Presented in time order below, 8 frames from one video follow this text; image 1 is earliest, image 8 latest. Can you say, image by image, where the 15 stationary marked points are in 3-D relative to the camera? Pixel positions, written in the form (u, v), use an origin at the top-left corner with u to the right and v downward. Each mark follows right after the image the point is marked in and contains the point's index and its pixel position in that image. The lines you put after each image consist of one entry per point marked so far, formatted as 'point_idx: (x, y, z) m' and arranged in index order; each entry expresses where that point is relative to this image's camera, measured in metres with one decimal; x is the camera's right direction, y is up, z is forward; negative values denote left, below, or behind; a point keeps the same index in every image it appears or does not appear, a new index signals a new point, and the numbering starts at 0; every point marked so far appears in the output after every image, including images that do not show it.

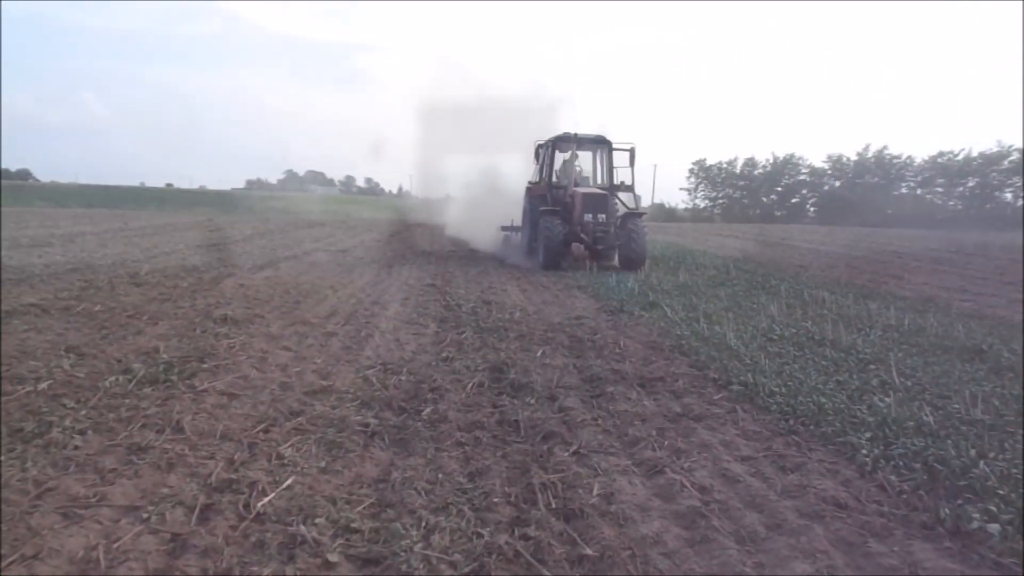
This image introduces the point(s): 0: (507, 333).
0: (-0.1, -0.5, +9.0) m
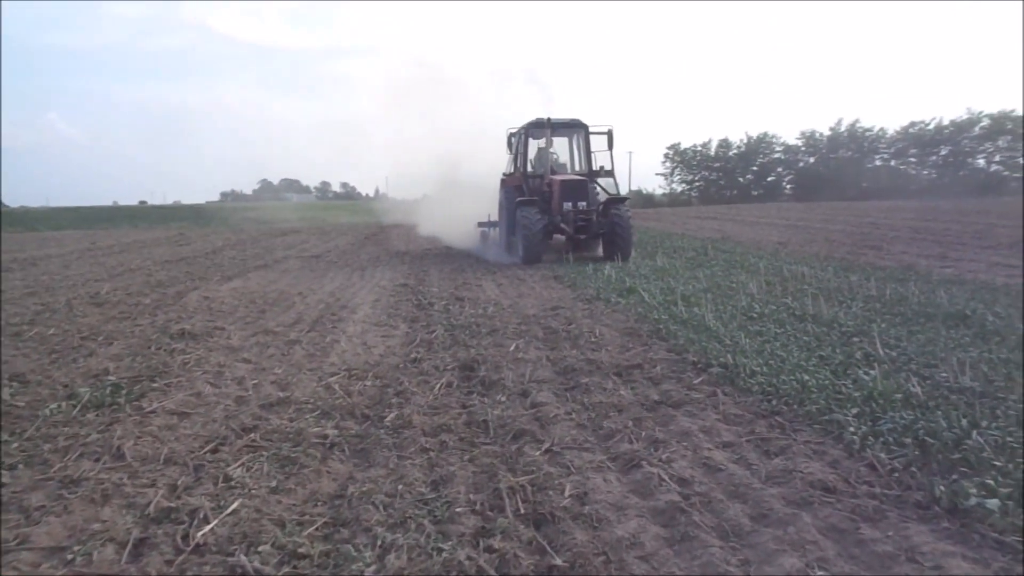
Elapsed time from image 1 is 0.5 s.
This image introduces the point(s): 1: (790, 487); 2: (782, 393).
0: (-0.4, -0.4, +8.7) m
1: (+1.3, -1.0, +3.9) m
2: (+1.9, -0.7, +5.6) m
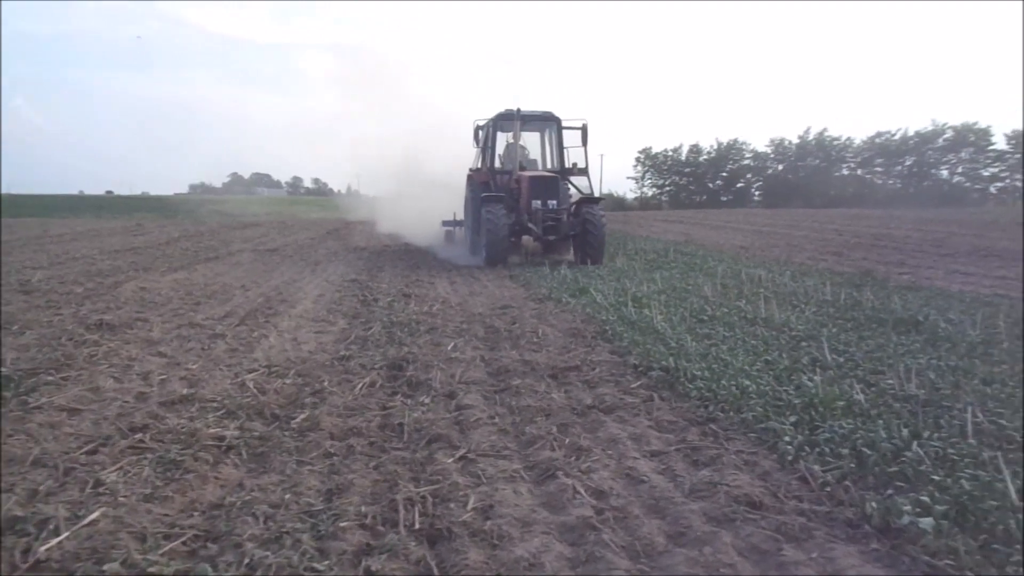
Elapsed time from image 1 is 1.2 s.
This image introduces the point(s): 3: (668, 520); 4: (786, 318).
0: (-1.0, -0.4, +8.4) m
1: (+0.9, -1.0, +3.6) m
2: (+1.4, -0.7, +5.3) m
3: (+0.7, -1.0, +3.5) m
4: (+3.0, -0.3, +8.8) m
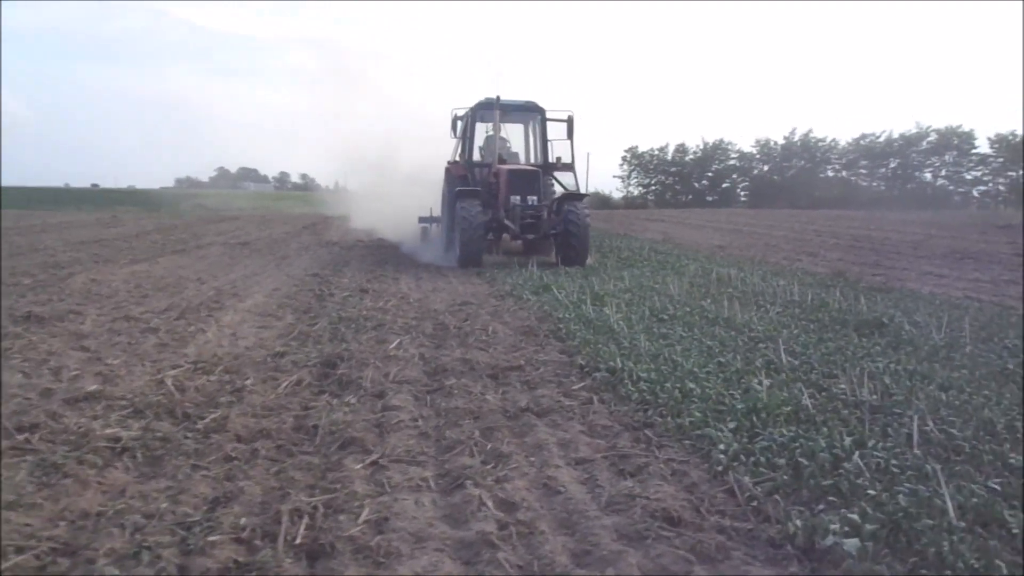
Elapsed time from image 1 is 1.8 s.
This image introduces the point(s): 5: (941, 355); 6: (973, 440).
0: (-1.5, -0.3, +8.0) m
1: (+0.5, -0.9, +3.3) m
2: (+0.9, -0.7, +5.0) m
3: (+0.2, -1.0, +3.2) m
4: (+2.5, -0.3, +8.6) m
5: (+3.7, -0.6, +7.0) m
6: (+2.5, -0.8, +4.4) m
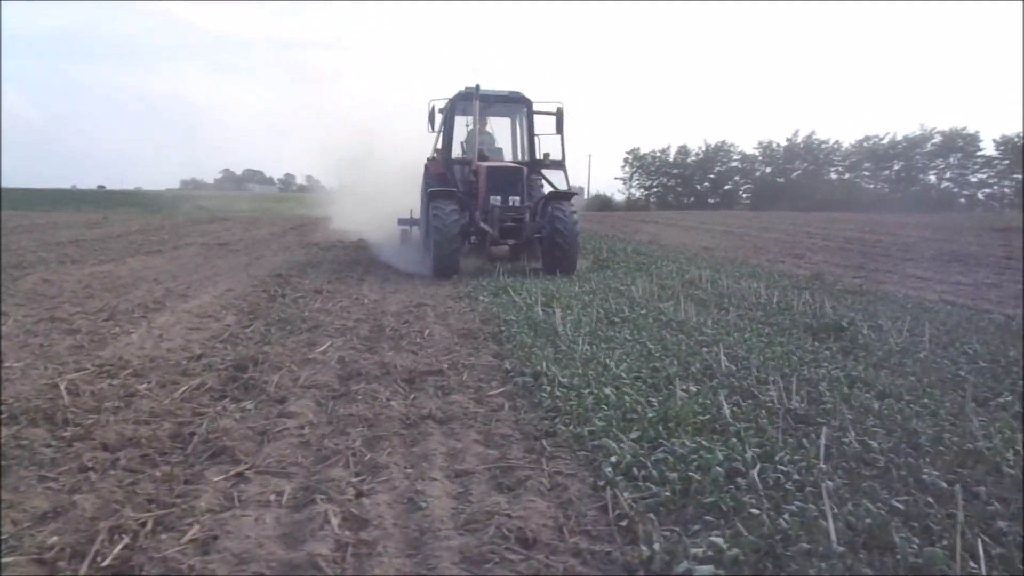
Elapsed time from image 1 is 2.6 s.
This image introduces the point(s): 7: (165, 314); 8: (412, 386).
0: (-2.0, -0.3, +7.8) m
1: (-0.1, -0.9, +3.0) m
2: (+0.4, -0.7, +4.8) m
3: (-0.4, -1.0, +2.9) m
4: (+2.0, -0.3, +8.3) m
5: (+3.1, -0.6, +6.7) m
6: (+1.9, -0.8, +4.1) m
7: (-3.6, -0.3, +8.3) m
8: (-0.7, -0.7, +5.5) m
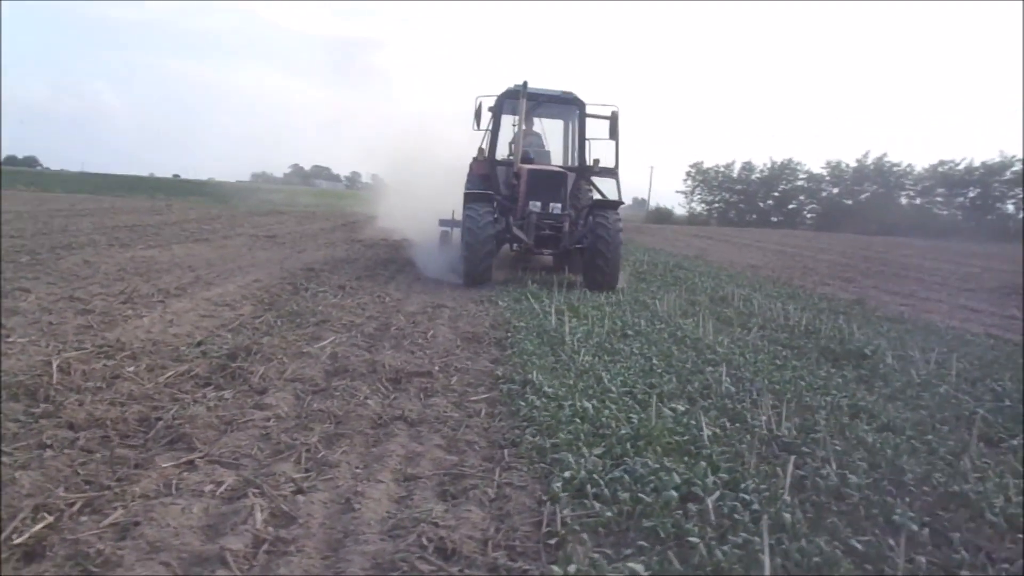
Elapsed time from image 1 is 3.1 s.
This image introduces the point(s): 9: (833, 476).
0: (-1.9, -0.3, +7.8) m
1: (-0.4, -0.9, +3.0) m
2: (+0.2, -0.8, +4.6) m
3: (-0.7, -1.0, +2.8) m
4: (+2.1, -0.5, +8.0) m
5: (+3.1, -0.8, +6.4) m
6: (+1.7, -1.0, +3.9) m
7: (-3.4, -0.1, +8.4) m
8: (-0.8, -0.7, +5.4) m
9: (+1.6, -0.9, +4.0) m
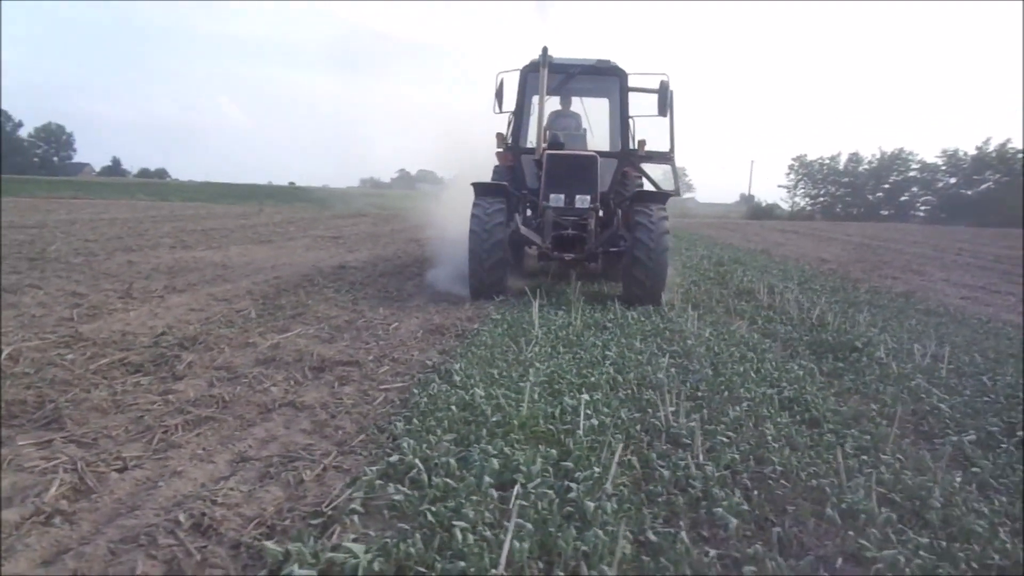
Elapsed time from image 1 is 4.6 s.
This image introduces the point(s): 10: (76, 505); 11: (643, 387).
0: (-2.2, -0.2, +8.0) m
1: (-1.3, -0.9, +3.0) m
2: (-0.5, -0.7, +4.6) m
3: (-1.5, -0.9, +2.9) m
4: (+1.8, -0.4, +7.7) m
5: (+2.7, -0.7, +5.9) m
6: (+0.9, -0.9, +3.6) m
7: (-3.6, -0.1, +8.8) m
8: (-1.3, -0.6, +5.5) m
9: (+0.8, -0.8, +3.8) m
10: (-1.7, -0.9, +3.1) m
11: (+0.9, -0.7, +5.5) m
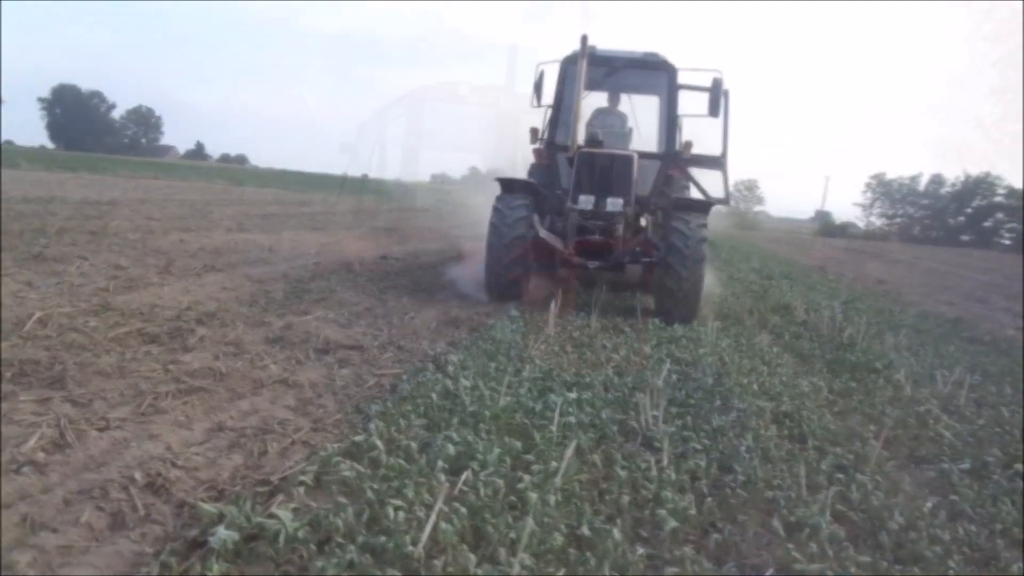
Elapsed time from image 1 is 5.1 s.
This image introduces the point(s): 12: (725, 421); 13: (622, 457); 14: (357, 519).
0: (-2.0, -0.1, +8.3) m
1: (-1.5, -0.7, +3.2) m
2: (-0.6, -0.6, +4.7) m
3: (-1.8, -0.8, +3.1) m
4: (+2.0, -0.5, +7.7) m
5: (+2.6, -0.9, +5.8) m
6: (+0.7, -0.9, +3.6) m
7: (-3.3, +0.2, +9.2) m
8: (-1.4, -0.5, +5.7) m
9: (+0.7, -0.9, +3.8) m
10: (-1.9, -0.7, +3.4) m
11: (+0.8, -0.7, +5.5) m
12: (+1.3, -0.8, +4.9) m
13: (+0.5, -0.8, +4.0) m
14: (-0.5, -0.8, +2.9) m
